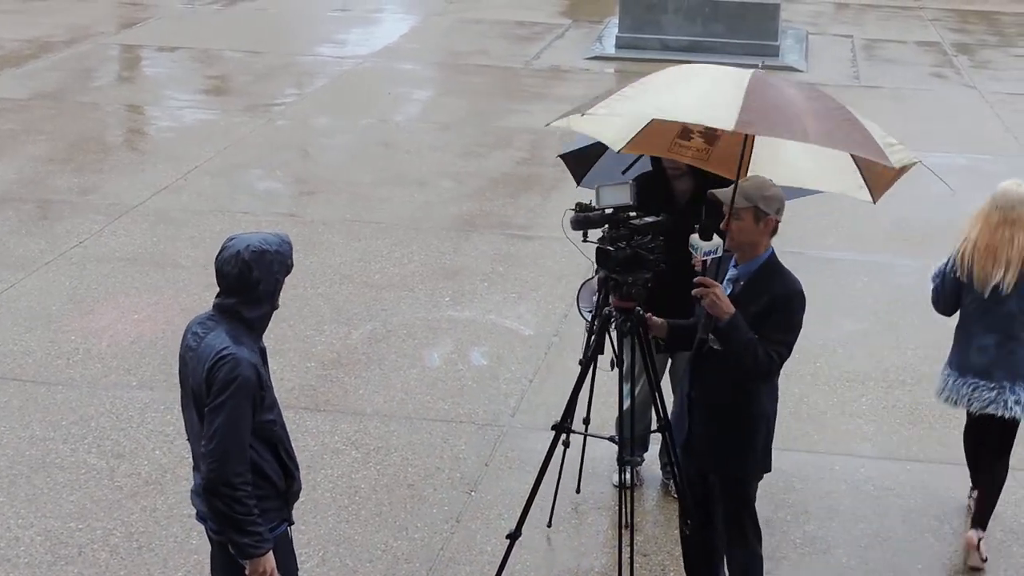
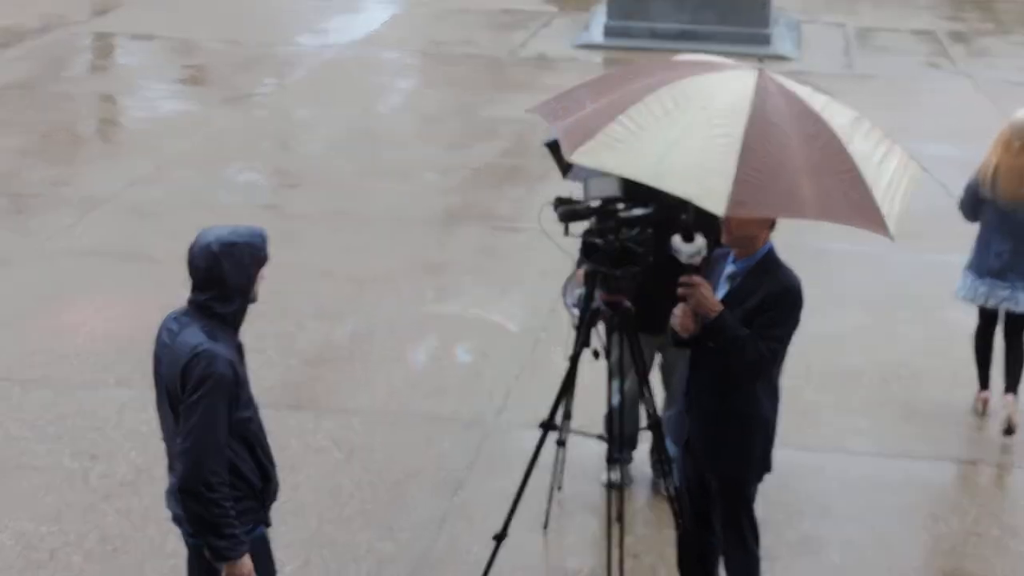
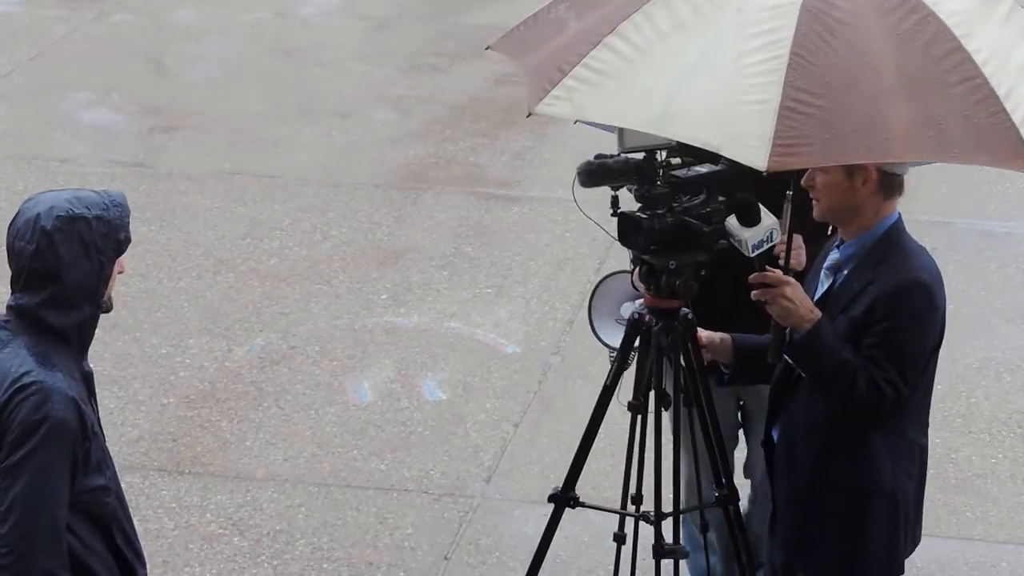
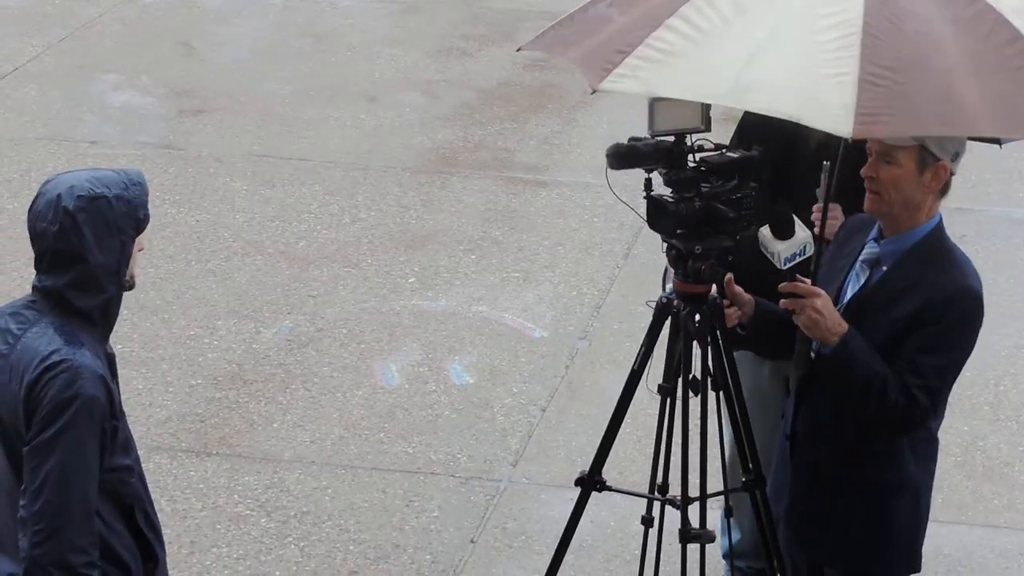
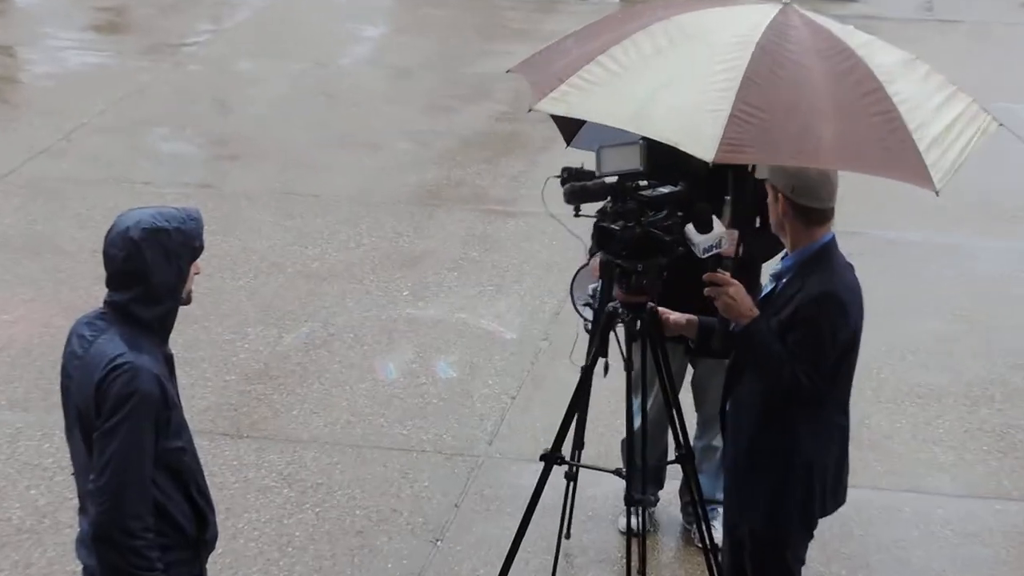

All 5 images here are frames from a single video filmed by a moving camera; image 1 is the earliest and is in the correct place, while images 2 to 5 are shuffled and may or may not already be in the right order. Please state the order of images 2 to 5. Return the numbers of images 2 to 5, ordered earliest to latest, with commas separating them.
2, 5, 3, 4
